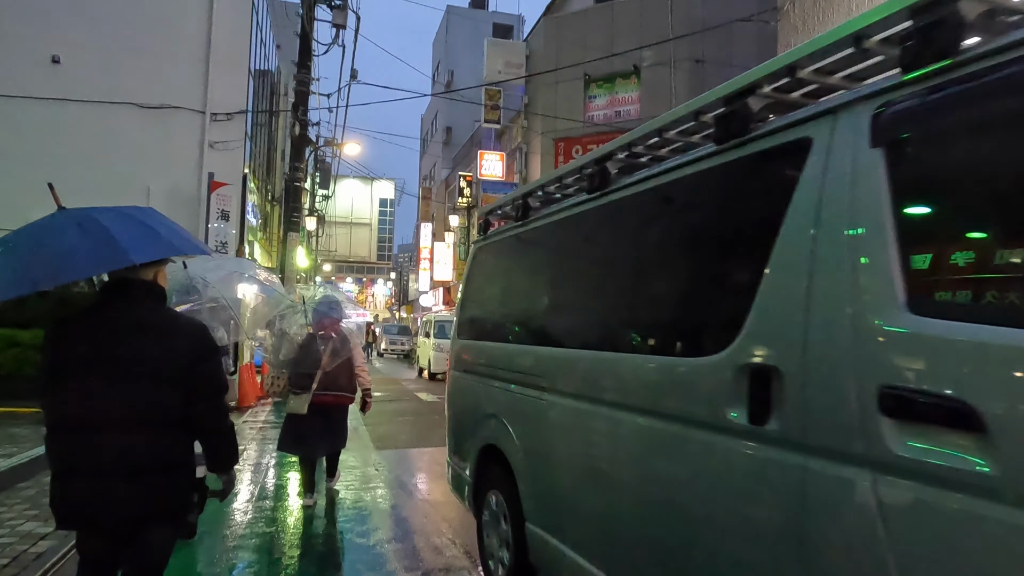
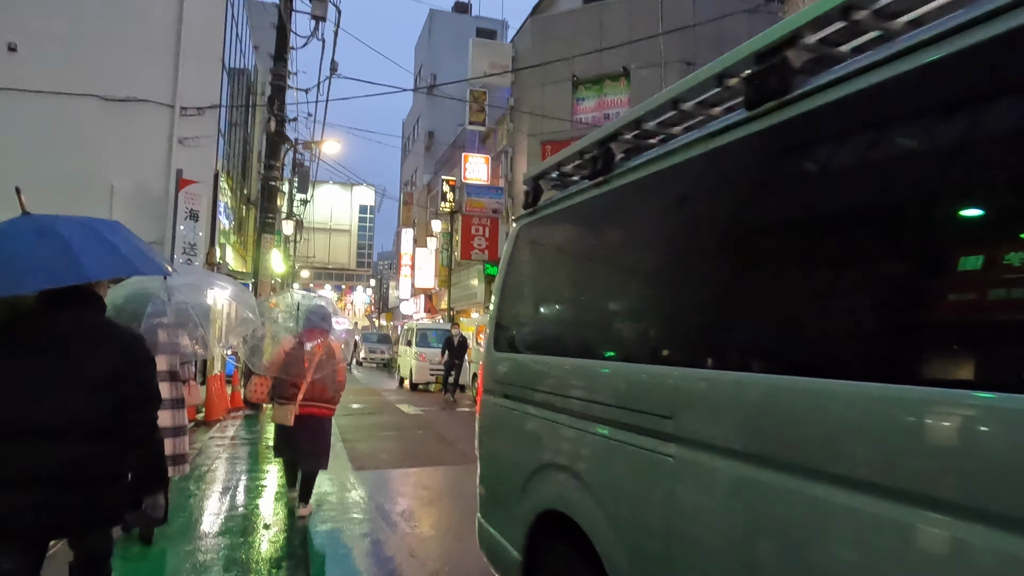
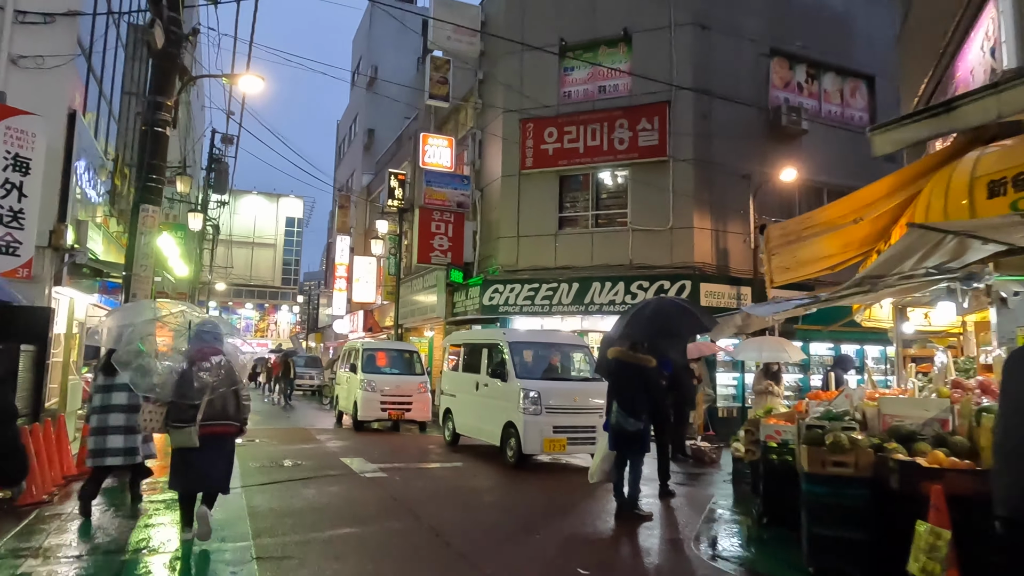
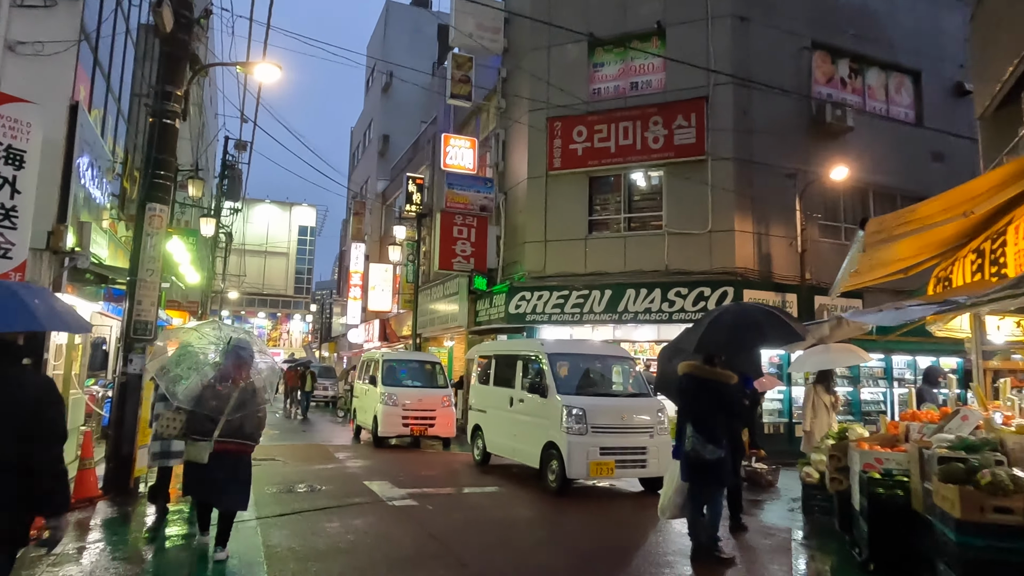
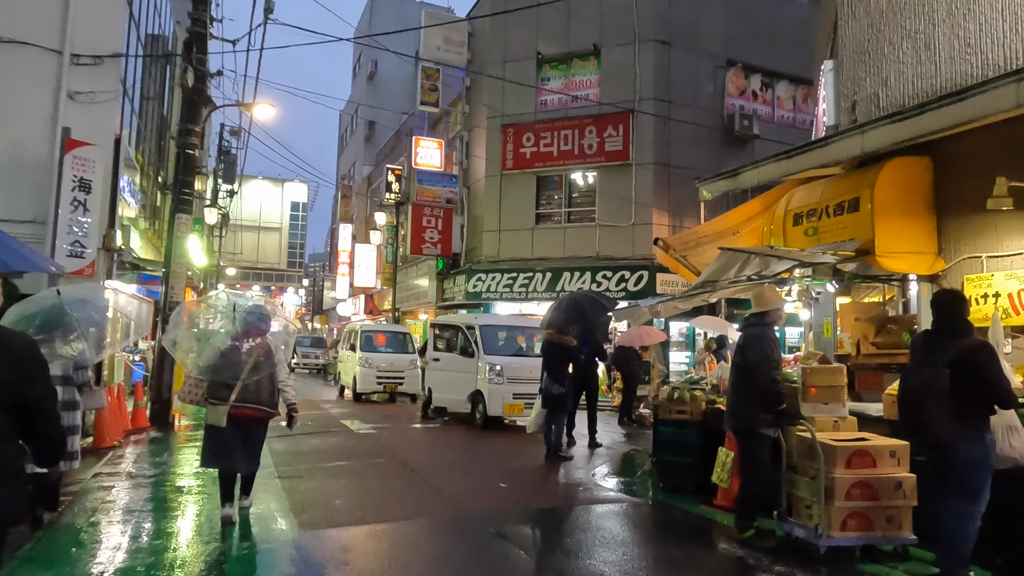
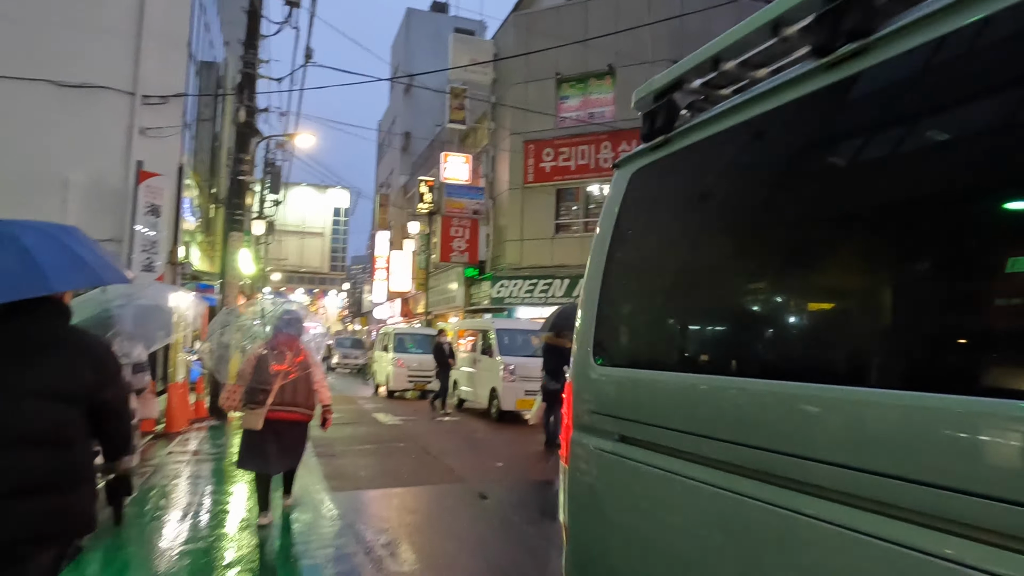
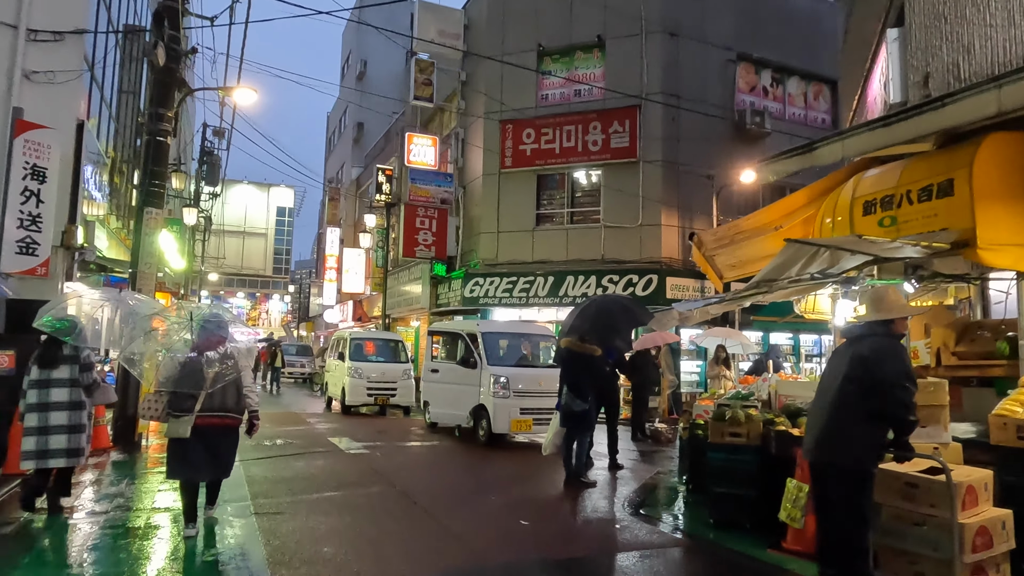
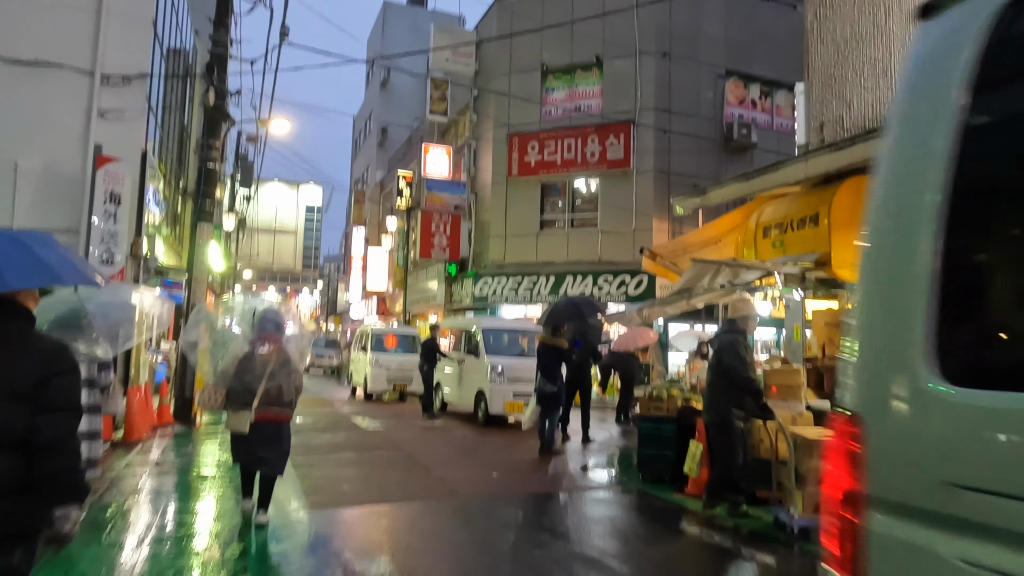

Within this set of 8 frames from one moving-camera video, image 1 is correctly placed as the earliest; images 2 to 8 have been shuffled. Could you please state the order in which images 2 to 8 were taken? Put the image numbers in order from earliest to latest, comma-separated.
2, 6, 8, 5, 7, 3, 4
